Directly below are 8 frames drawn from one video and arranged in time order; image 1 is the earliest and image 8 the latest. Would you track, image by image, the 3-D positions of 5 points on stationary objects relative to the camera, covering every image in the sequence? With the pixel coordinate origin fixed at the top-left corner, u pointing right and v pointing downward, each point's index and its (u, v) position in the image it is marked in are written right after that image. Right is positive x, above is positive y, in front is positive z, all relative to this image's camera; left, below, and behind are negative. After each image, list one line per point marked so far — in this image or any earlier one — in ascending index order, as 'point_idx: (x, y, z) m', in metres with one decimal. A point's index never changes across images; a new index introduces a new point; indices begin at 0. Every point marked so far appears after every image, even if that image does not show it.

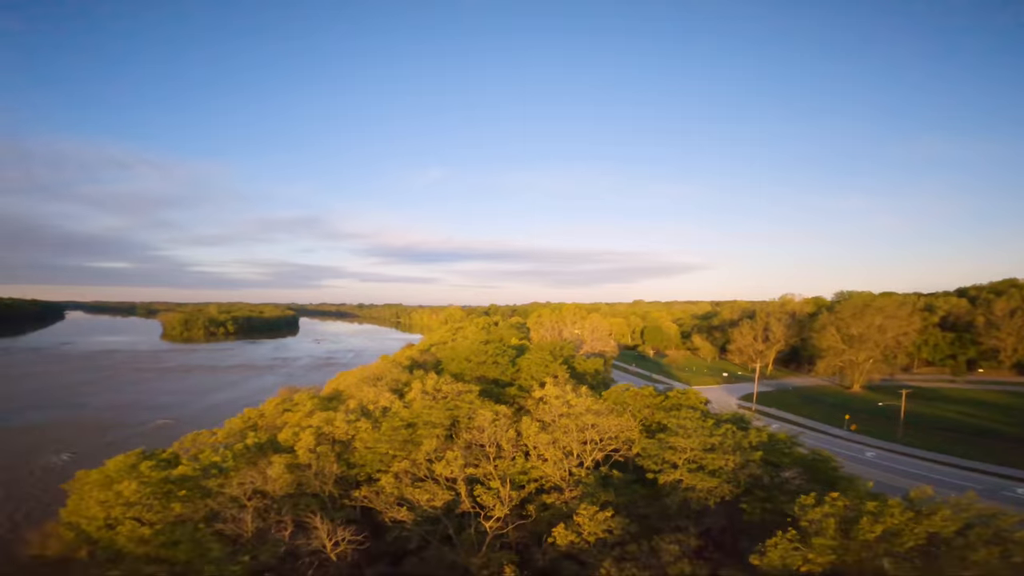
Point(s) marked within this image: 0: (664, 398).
0: (+4.3, -3.0, +14.2) m
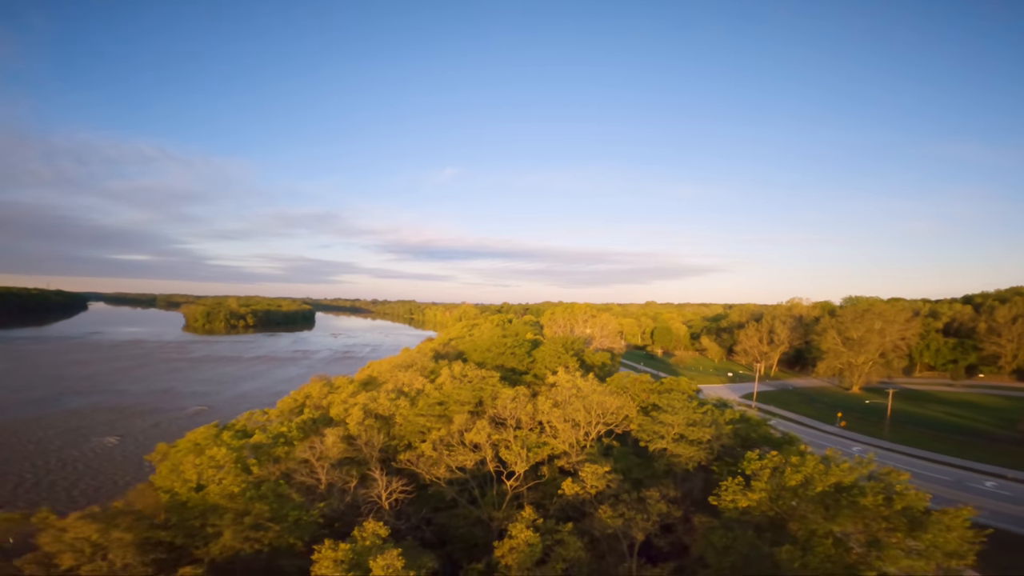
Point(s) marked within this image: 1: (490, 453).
0: (+4.8, -3.1, +16.6) m
1: (-0.5, -4.2, +13.3) m
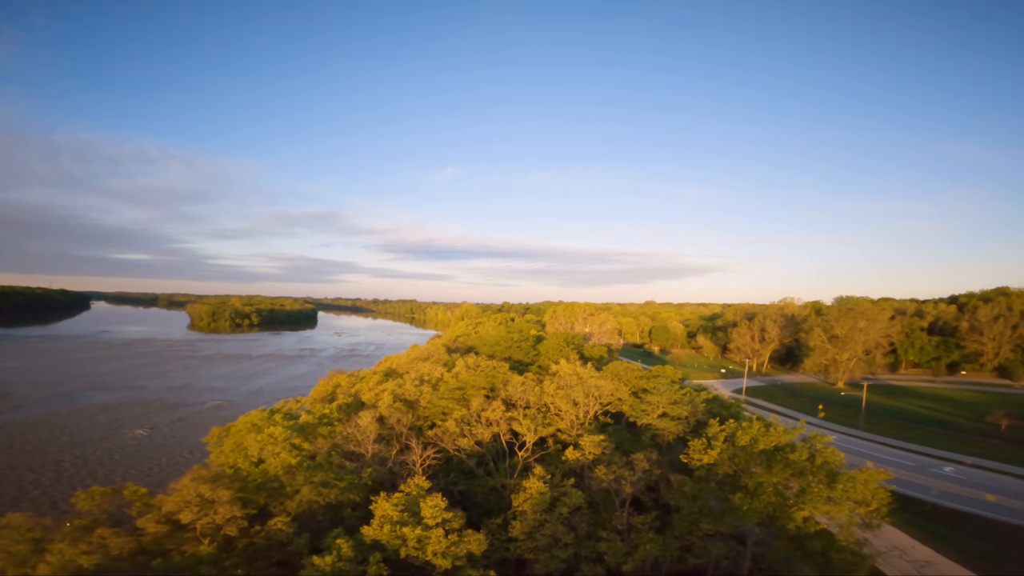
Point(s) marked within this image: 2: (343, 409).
0: (+5.1, -3.2, +19.1) m
1: (-0.2, -4.3, +15.8) m
2: (-6.3, -4.4, +18.8) m
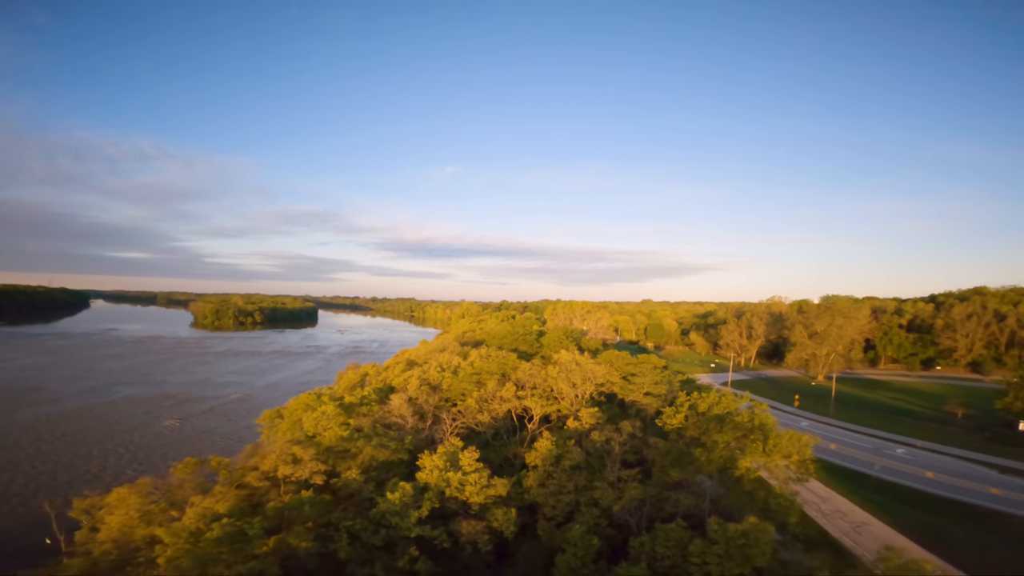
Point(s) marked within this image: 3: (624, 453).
0: (+5.5, -3.2, +22.4) m
1: (+0.2, -4.3, +19.1) m
2: (-5.9, -4.5, +22.1) m
3: (+3.5, -5.2, +16.0) m
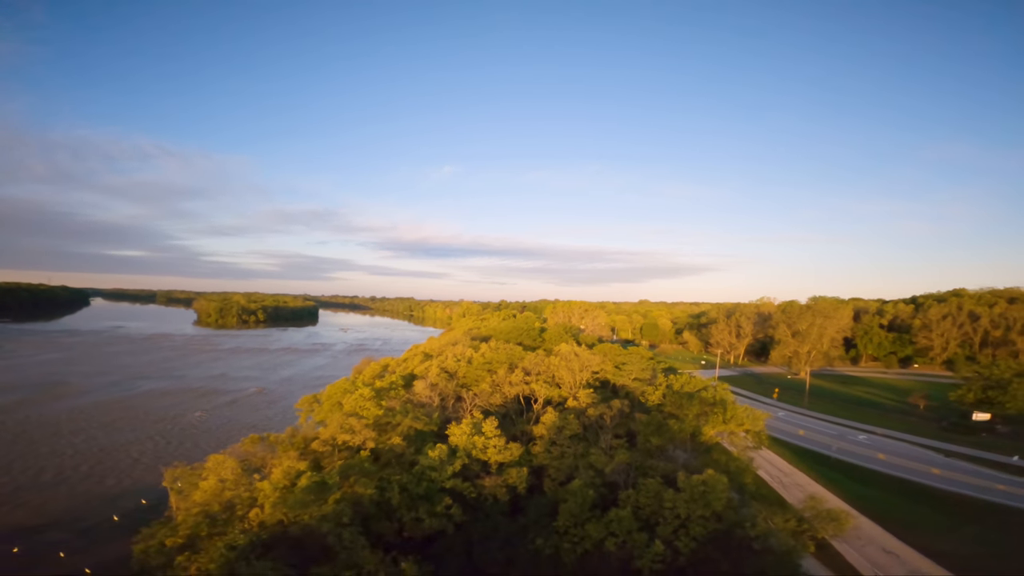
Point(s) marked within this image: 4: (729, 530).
0: (+5.8, -3.3, +25.8) m
1: (+0.5, -4.4, +22.5) m
2: (-5.6, -4.5, +25.4) m
3: (+3.9, -5.2, +19.4) m
4: (+6.4, -7.2, +15.2) m
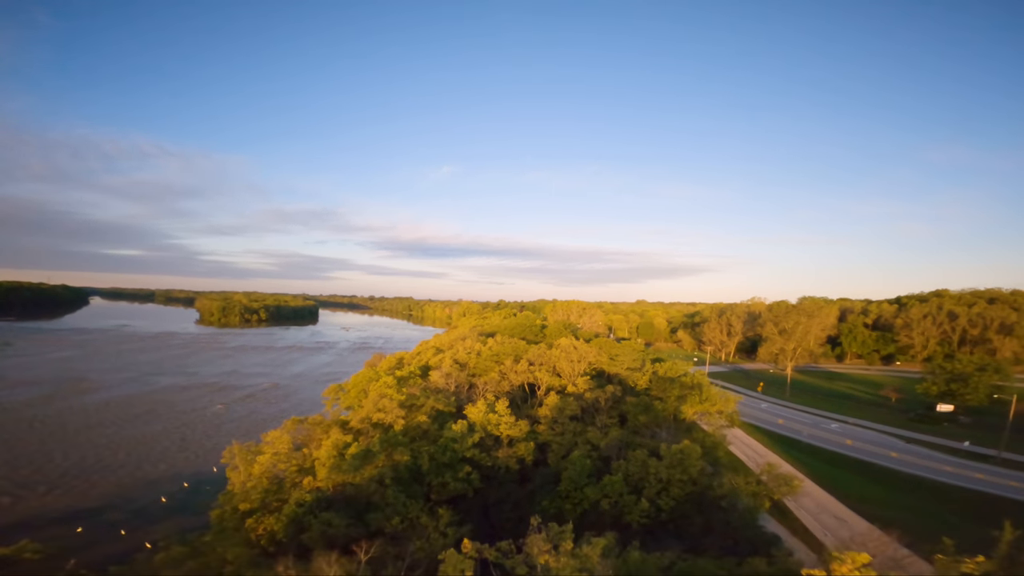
0: (+6.1, -3.3, +28.7) m
1: (+0.8, -4.4, +25.4) m
2: (-5.3, -4.5, +28.3) m
3: (+4.2, -5.3, +22.3) m
4: (+6.7, -7.2, +18.1) m
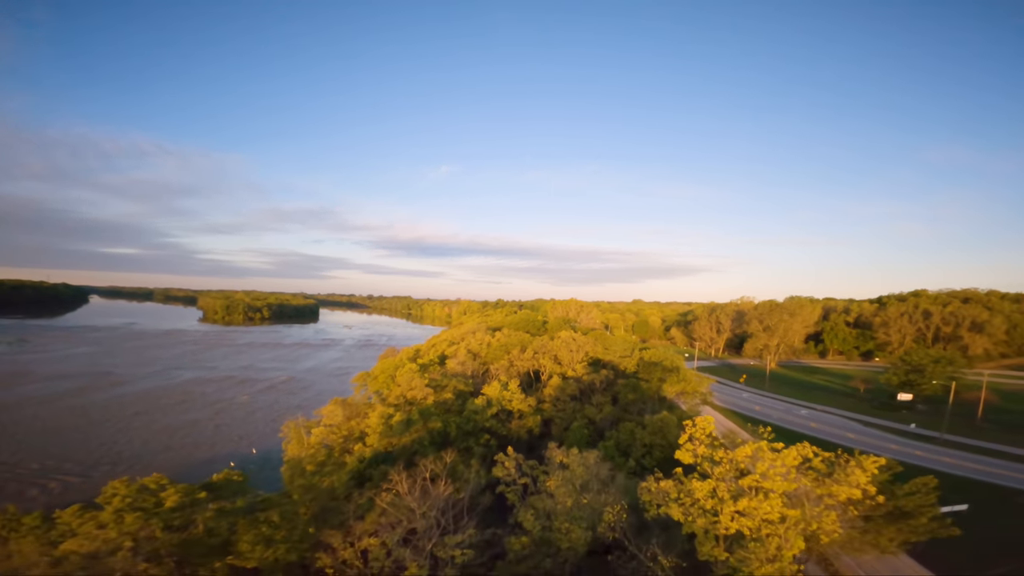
0: (+6.5, -3.3, +32.7) m
1: (+1.3, -4.4, +29.3) m
2: (-4.9, -4.5, +32.2) m
3: (+4.6, -5.2, +26.2) m
4: (+7.2, -7.2, +22.0) m
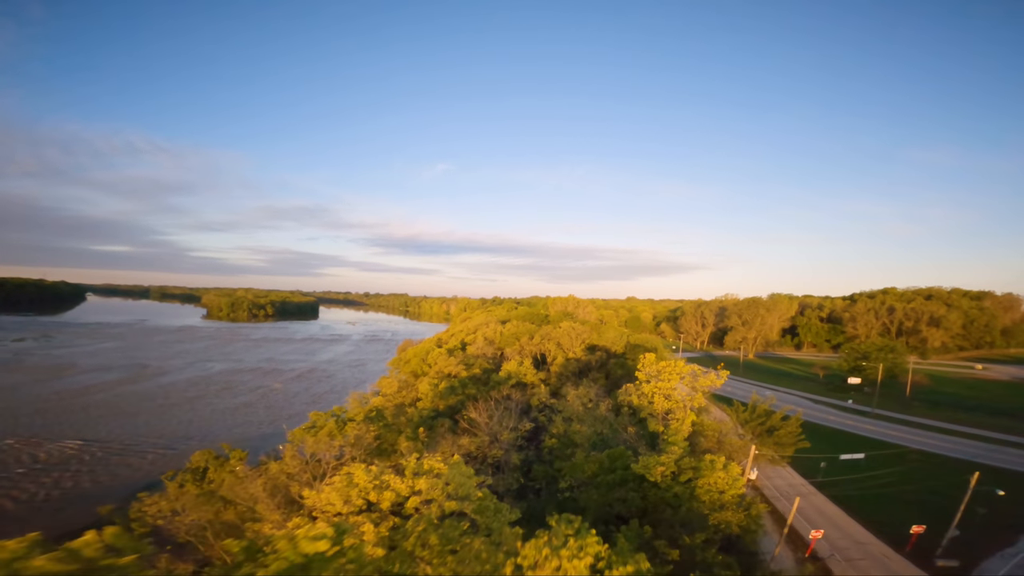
0: (+7.3, -3.2, +39.1) m
1: (+2.0, -4.3, +35.7) m
2: (-4.1, -4.4, +38.6) m
3: (+5.4, -5.2, +32.7) m
4: (+8.0, -7.2, +28.5) m
